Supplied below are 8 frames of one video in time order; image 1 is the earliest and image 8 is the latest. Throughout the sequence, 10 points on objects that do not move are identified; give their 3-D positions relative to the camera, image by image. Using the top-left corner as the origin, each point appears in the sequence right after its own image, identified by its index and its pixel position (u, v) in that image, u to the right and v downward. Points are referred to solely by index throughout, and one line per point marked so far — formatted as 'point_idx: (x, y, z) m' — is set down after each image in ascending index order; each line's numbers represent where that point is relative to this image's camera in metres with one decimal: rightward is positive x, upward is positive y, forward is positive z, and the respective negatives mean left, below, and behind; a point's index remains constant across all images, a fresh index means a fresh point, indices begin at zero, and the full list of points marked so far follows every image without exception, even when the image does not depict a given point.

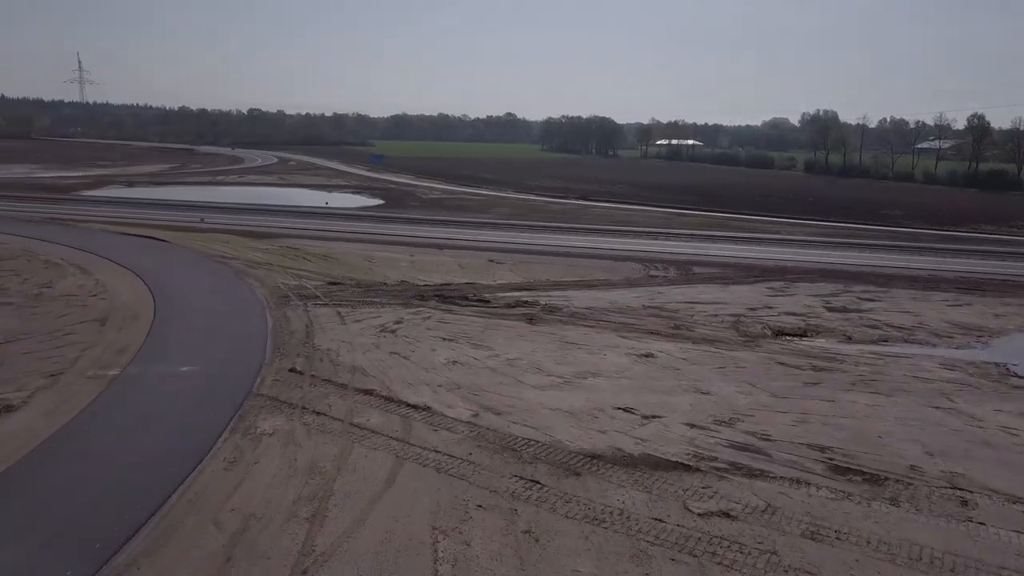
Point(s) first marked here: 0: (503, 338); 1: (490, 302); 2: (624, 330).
0: (-0.2, -1.0, +15.7) m
1: (-0.5, -0.3, +19.5) m
2: (+2.4, -0.9, +17.3) m
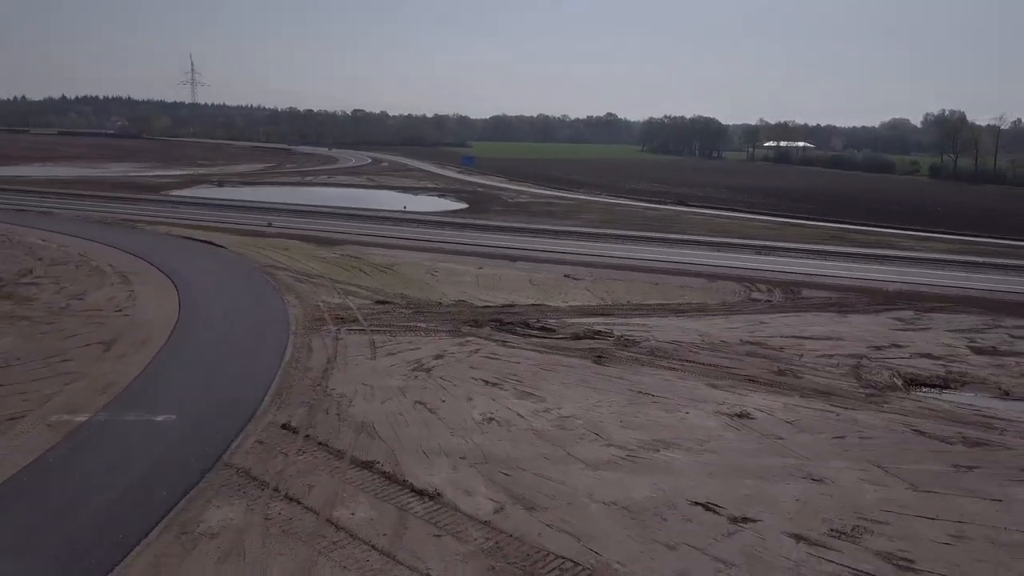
0: (+0.7, -1.5, +12.8) m
1: (+0.9, -0.9, +16.6) m
2: (+3.5, -1.5, +14.1) m
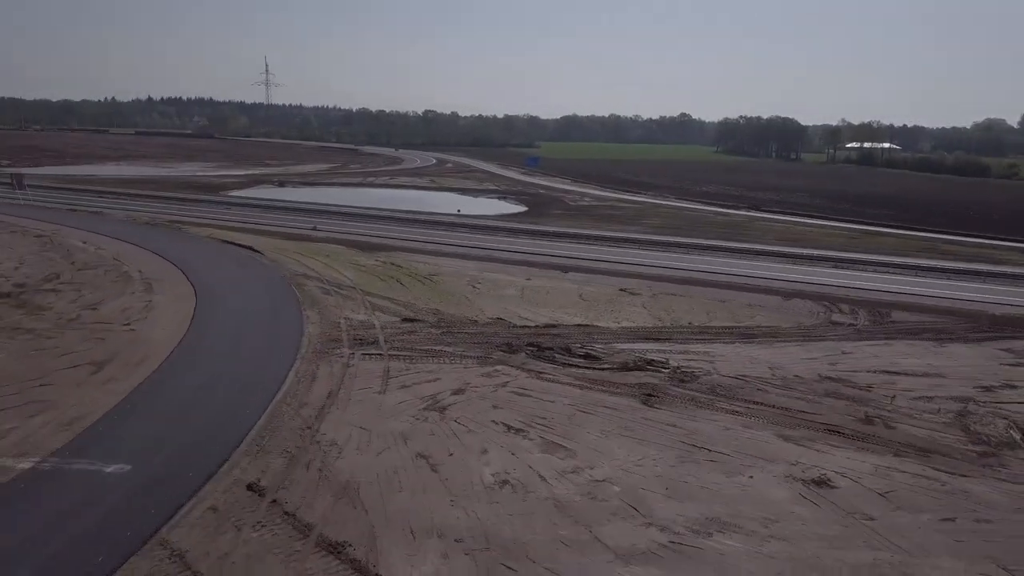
0: (+1.1, -1.9, +10.7) m
1: (+1.6, -1.3, +14.4) m
2: (+4.0, -1.9, +11.7) m
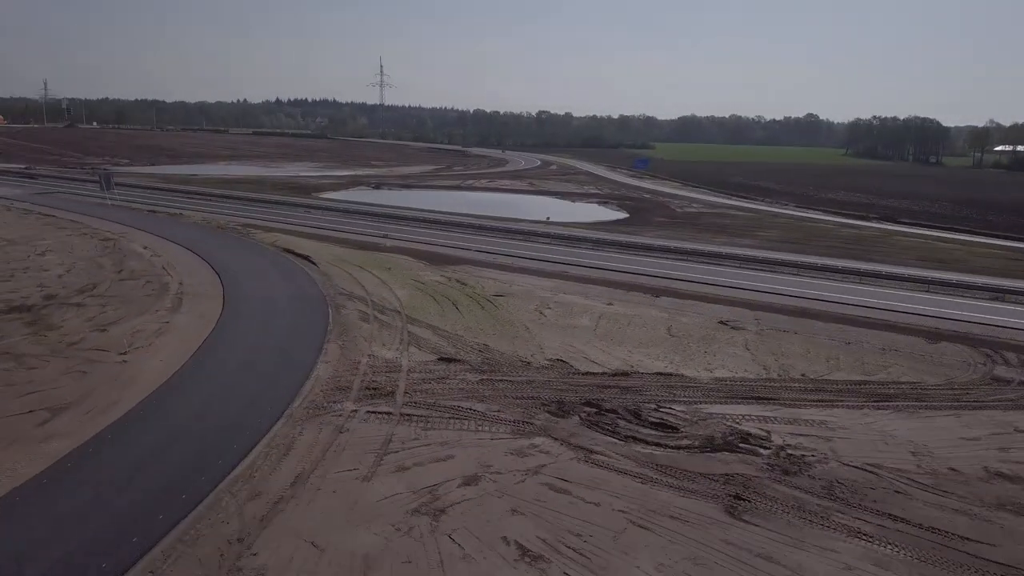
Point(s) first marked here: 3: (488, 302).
0: (+1.2, -2.5, +7.3) m
1: (+2.2, -1.9, +11.0) m
2: (+4.2, -2.7, +8.0) m
3: (-0.5, -0.3, +19.0) m
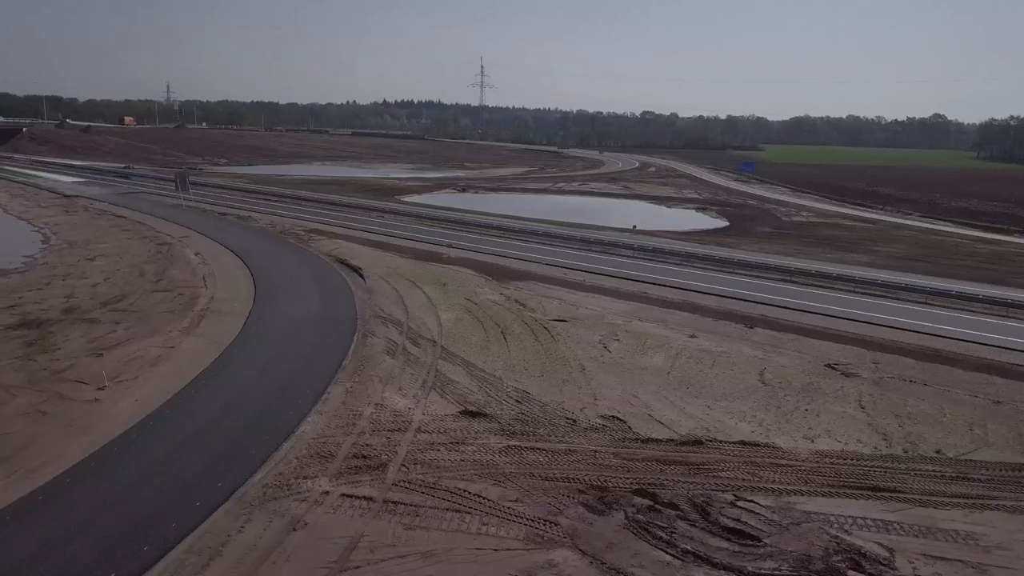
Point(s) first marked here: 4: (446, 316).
0: (+0.9, -3.1, +4.4) m
1: (+2.4, -2.5, +7.9) m
2: (+4.0, -3.3, +4.7) m
3: (+0.7, -0.9, +16.2) m
4: (-1.4, -0.6, +16.7) m
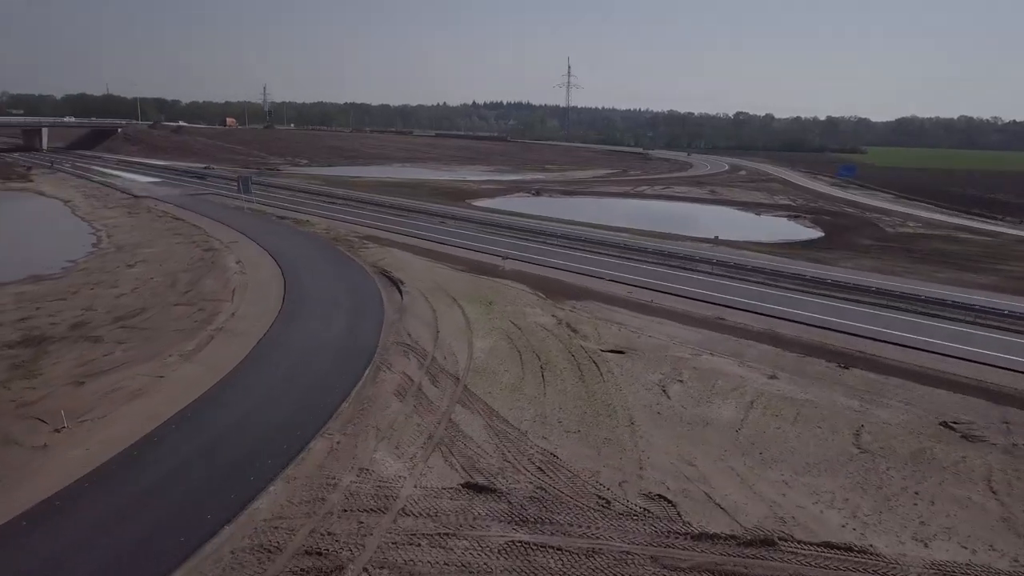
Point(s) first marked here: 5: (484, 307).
0: (+0.4, -3.5, +2.0) m
1: (+2.2, -3.0, +5.3) m
2: (+3.4, -3.8, +2.0) m
3: (+1.4, -1.3, +13.8) m
4: (-0.6, -1.0, +14.5) m
5: (-0.6, -0.4, +17.7) m
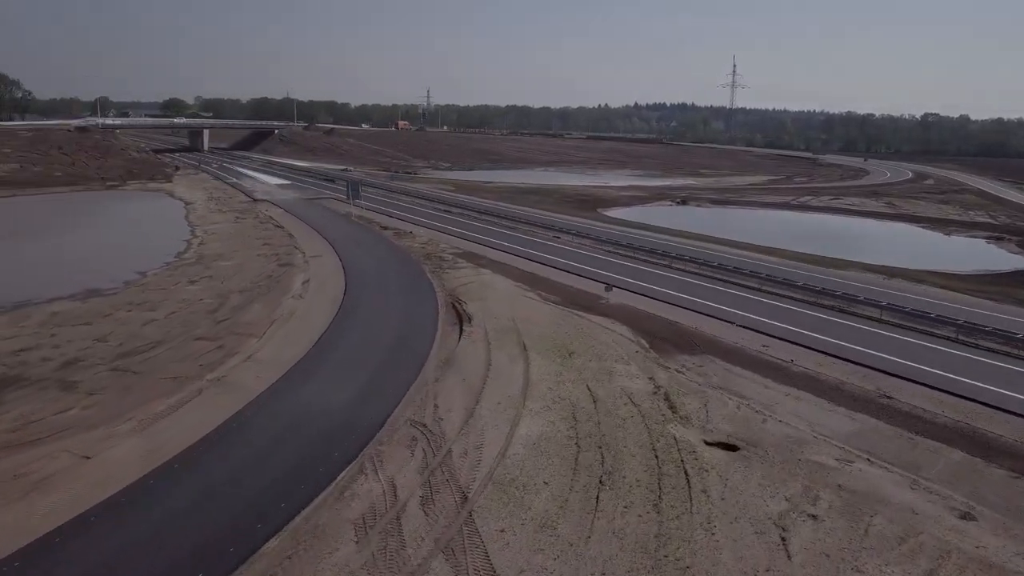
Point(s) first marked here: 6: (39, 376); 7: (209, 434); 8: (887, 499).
0: (-1.4, -4.3, -1.9) m
1: (+1.1, -3.8, +1.0) m
2: (+1.6, -4.7, -2.6) m
3: (+2.0, -2.2, +9.4) m
4: (+0.2, -1.8, +10.5) m
5: (+0.8, -1.2, +13.6) m
6: (-7.4, -1.4, +12.8) m
7: (-3.8, -1.8, +10.1) m
8: (+4.4, -2.4, +9.4) m
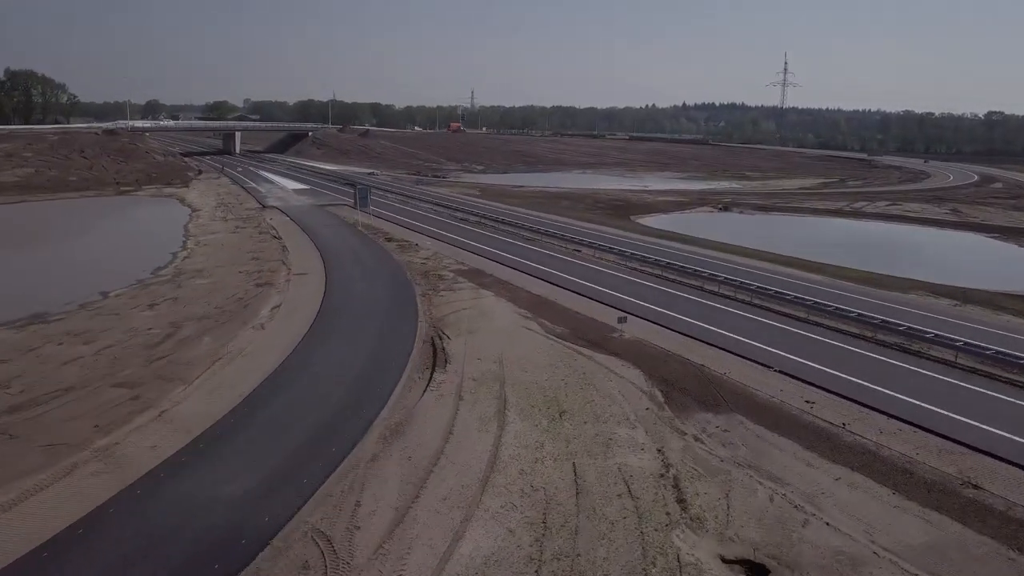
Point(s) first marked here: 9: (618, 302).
0: (-2.6, -4.9, -4.6) m
1: (0.0, -4.4, -1.9) m
2: (+0.3, -5.2, -5.4) m
3: (+1.4, -2.8, +6.5) m
4: (-0.3, -2.4, +7.7) m
5: (+0.4, -1.8, +10.8) m
6: (-7.8, -1.9, +10.4) m
7: (-4.4, -2.4, +7.5) m
8: (+3.8, -3.0, +6.3) m
9: (+2.5, -0.4, +18.6) m
